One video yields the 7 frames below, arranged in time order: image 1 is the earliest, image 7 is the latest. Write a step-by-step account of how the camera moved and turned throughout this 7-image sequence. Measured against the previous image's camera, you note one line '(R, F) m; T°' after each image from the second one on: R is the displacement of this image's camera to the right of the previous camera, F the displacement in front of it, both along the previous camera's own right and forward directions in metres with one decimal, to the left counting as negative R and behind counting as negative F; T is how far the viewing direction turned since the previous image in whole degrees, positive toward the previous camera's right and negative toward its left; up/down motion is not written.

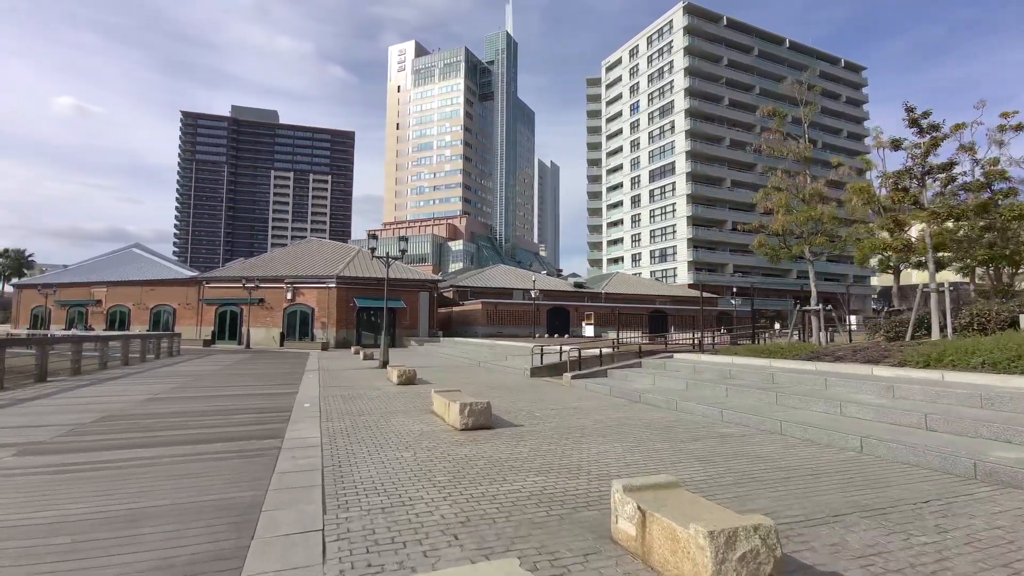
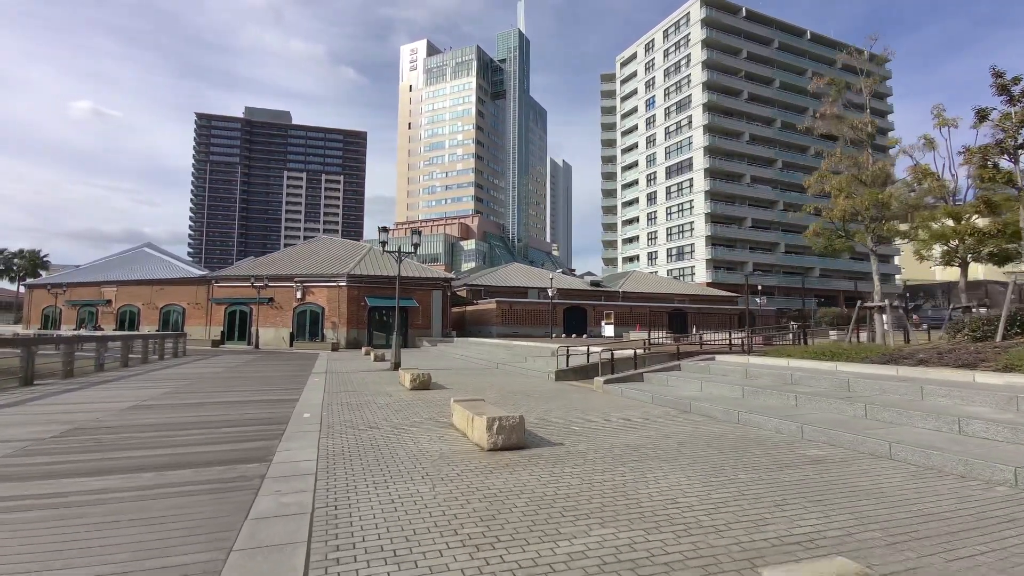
(-0.3, +1.3) m; -1°
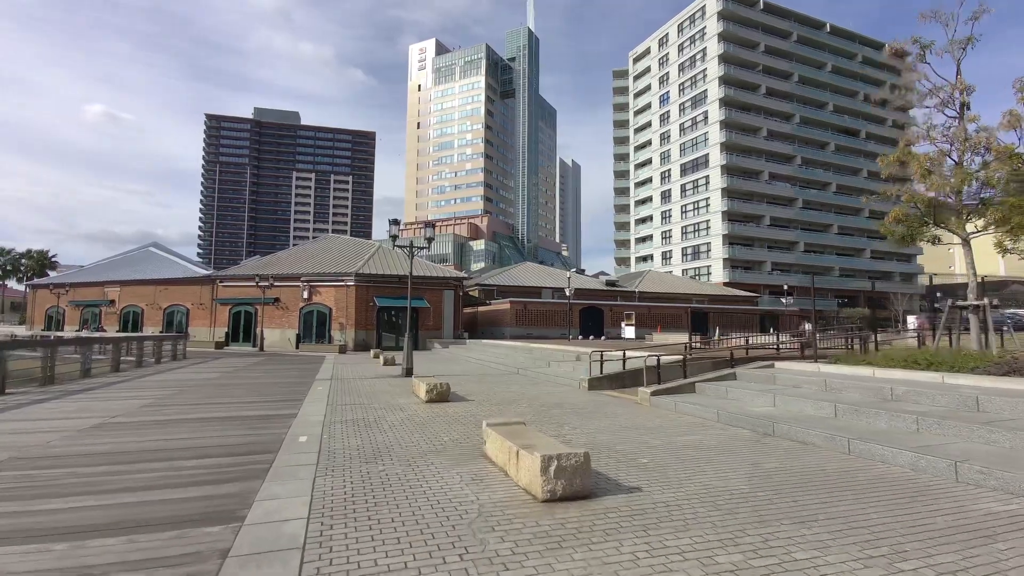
(-0.5, +1.6) m; -1°
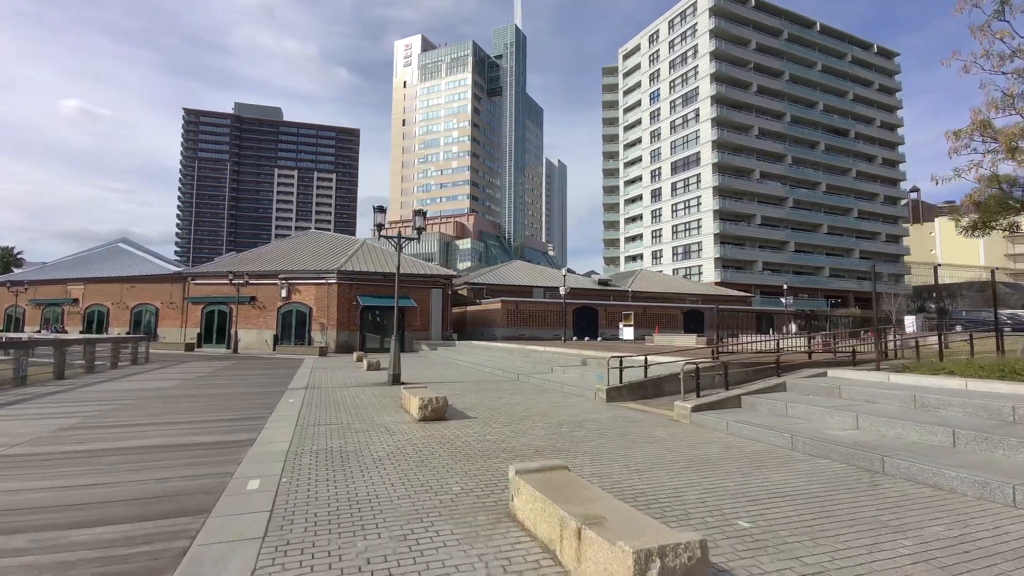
(-0.4, +1.8) m; +2°
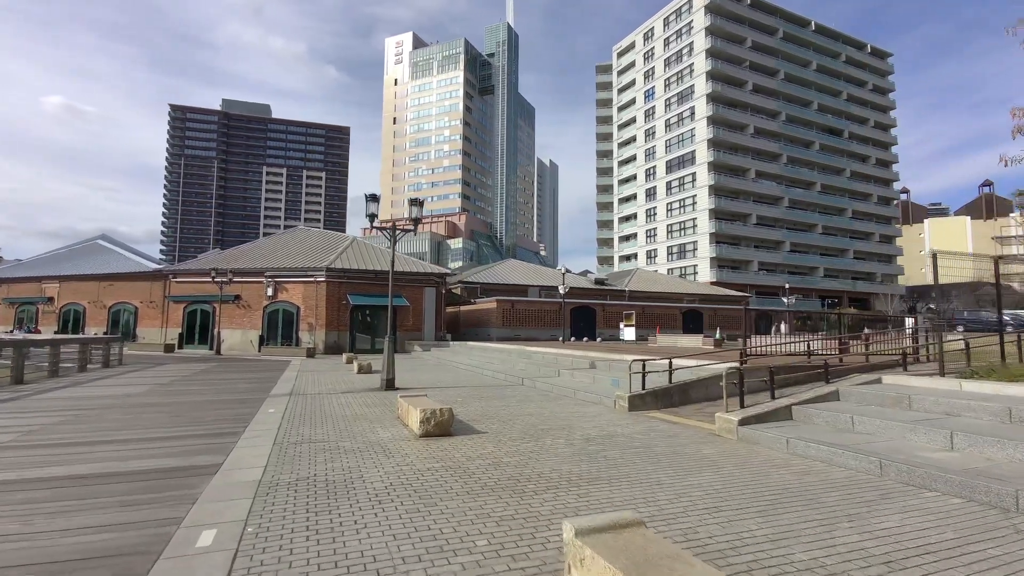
(-0.4, +1.2) m; +1°
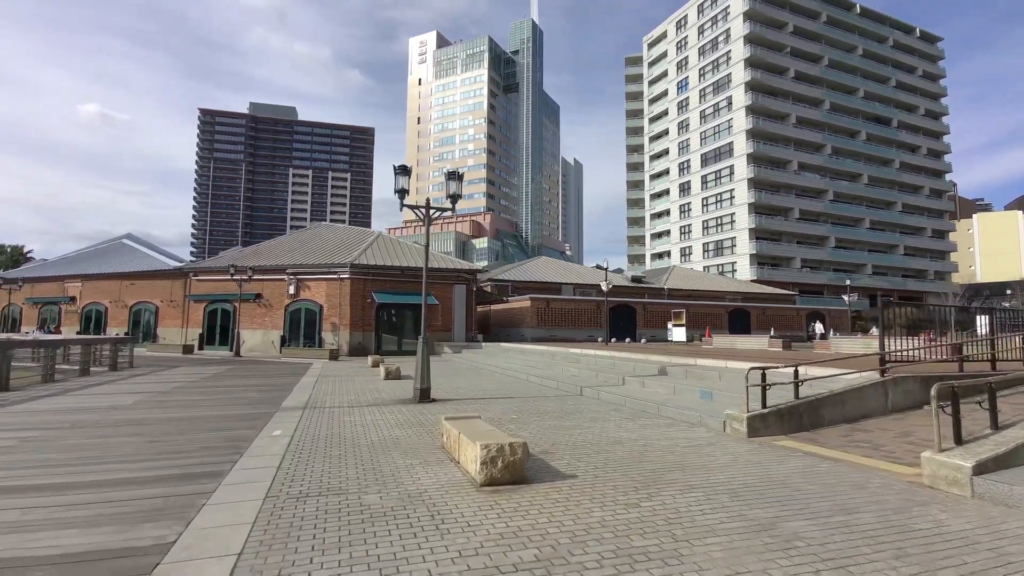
(-0.8, +2.3) m; -3°
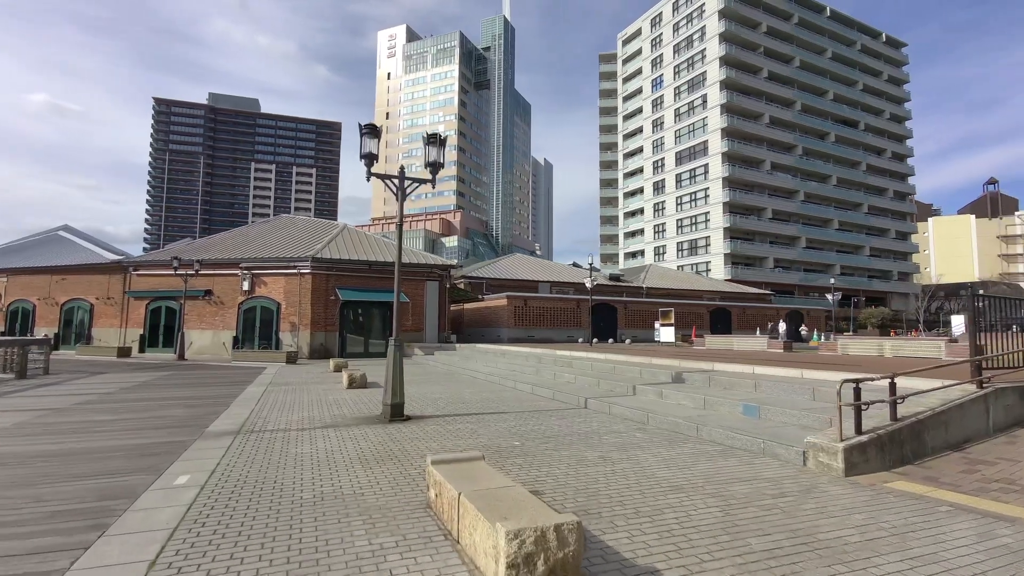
(-0.4, +2.1) m; +3°
